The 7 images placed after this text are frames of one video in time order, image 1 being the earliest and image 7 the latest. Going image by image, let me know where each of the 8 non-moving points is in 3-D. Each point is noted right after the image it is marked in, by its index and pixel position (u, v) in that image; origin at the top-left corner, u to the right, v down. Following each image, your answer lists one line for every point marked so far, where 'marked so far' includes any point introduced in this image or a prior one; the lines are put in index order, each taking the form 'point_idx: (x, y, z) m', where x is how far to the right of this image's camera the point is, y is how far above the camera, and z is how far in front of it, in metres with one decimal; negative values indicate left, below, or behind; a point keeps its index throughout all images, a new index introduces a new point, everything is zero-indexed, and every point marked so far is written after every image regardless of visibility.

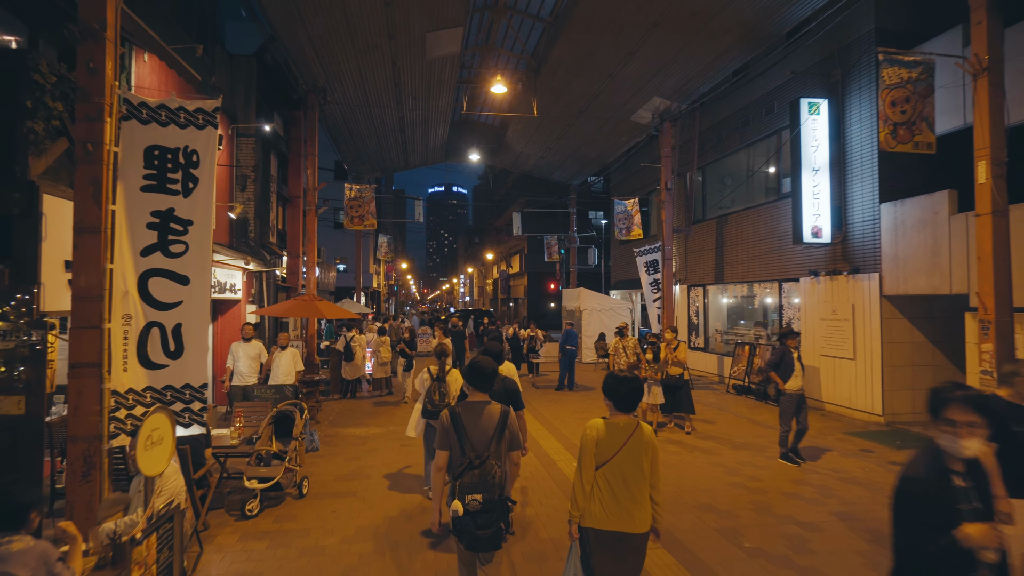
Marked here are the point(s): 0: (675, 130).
0: (+3.6, +3.5, +16.0) m
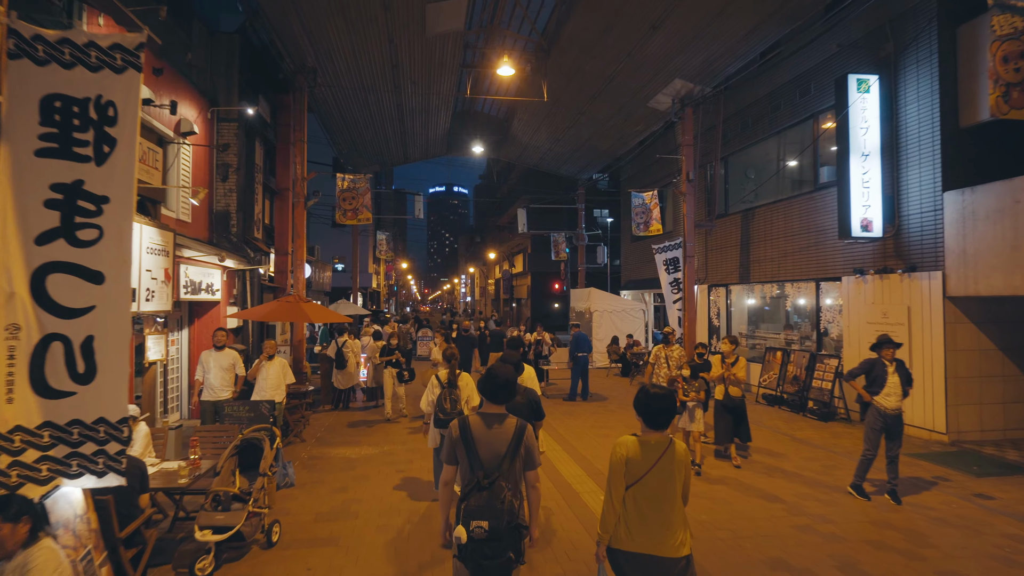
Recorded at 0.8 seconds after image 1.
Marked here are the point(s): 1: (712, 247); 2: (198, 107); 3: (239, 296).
0: (+3.8, +3.5, +14.7) m
1: (+4.5, +0.9, +16.2) m
2: (-4.9, +2.8, +11.3) m
3: (-4.5, -0.1, +12.0) m
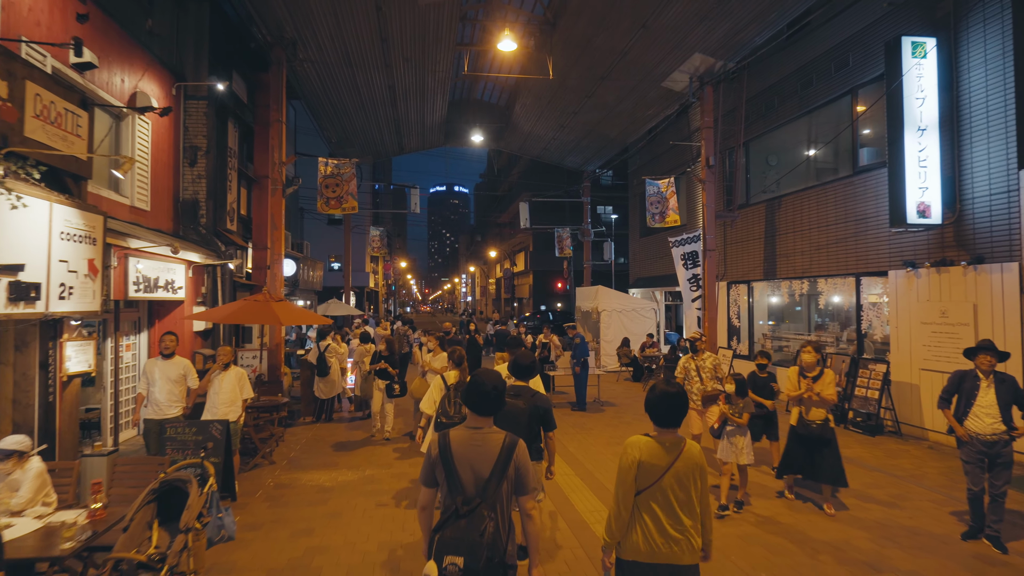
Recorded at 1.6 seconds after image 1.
0: (+3.8, +3.5, +13.4) m
1: (+4.5, +1.0, +14.9) m
2: (-4.8, +2.8, +10.0) m
3: (-4.4, -0.1, +10.7) m
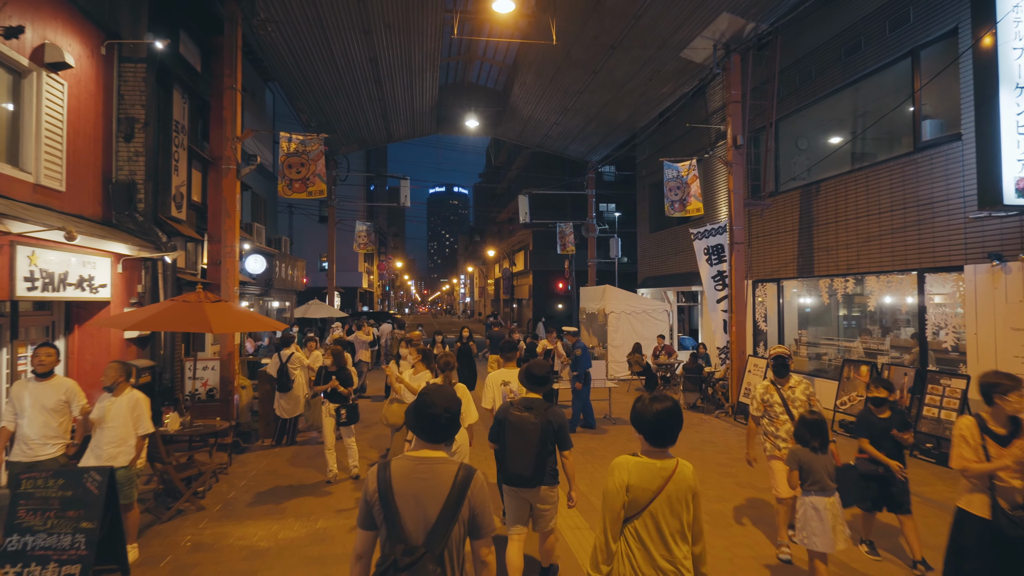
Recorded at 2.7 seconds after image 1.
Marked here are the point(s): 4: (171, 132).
0: (+3.8, +3.6, +11.7) m
1: (+4.5, +1.0, +13.1) m
2: (-4.9, +2.8, +8.3) m
3: (-4.5, -0.1, +8.9) m
4: (-4.5, +2.1, +9.7) m
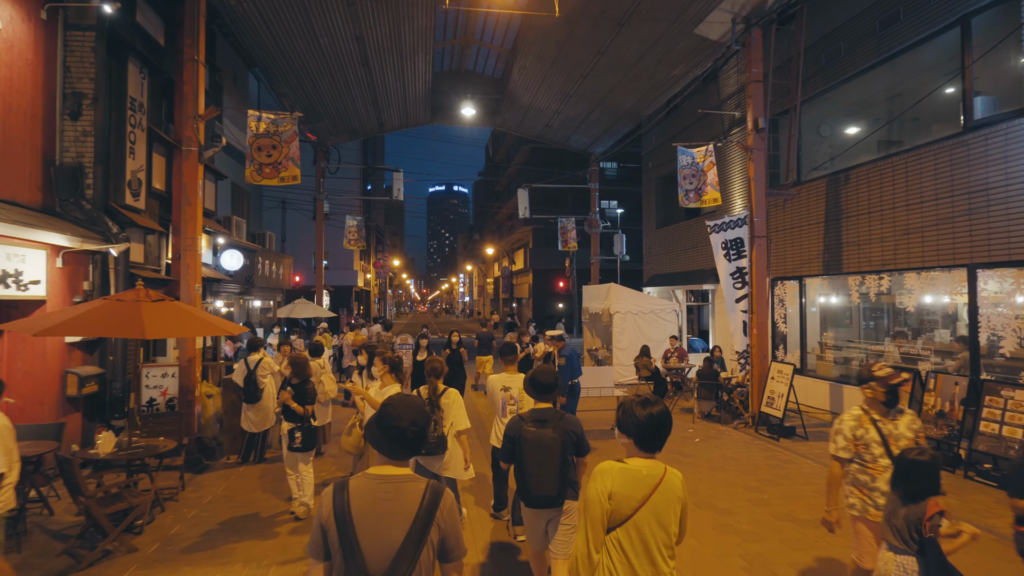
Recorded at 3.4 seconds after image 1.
0: (+3.7, +3.6, +10.7) m
1: (+4.4, +1.0, +12.1) m
2: (-4.9, +2.9, +7.2) m
3: (-4.5, 0.0, +7.9) m
4: (-4.6, +2.1, +8.6) m
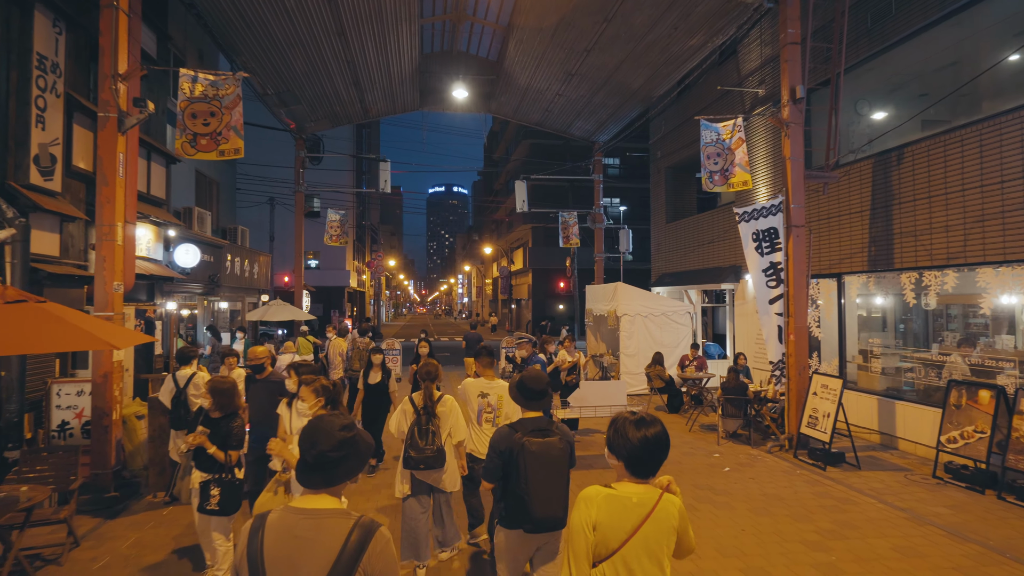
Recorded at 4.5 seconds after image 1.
0: (+3.6, +3.6, +9.1) m
1: (+4.4, +1.0, +10.5) m
2: (-5.0, +2.9, +5.7) m
3: (-4.6, 0.0, +6.3) m
4: (-4.6, +2.1, +7.1) m
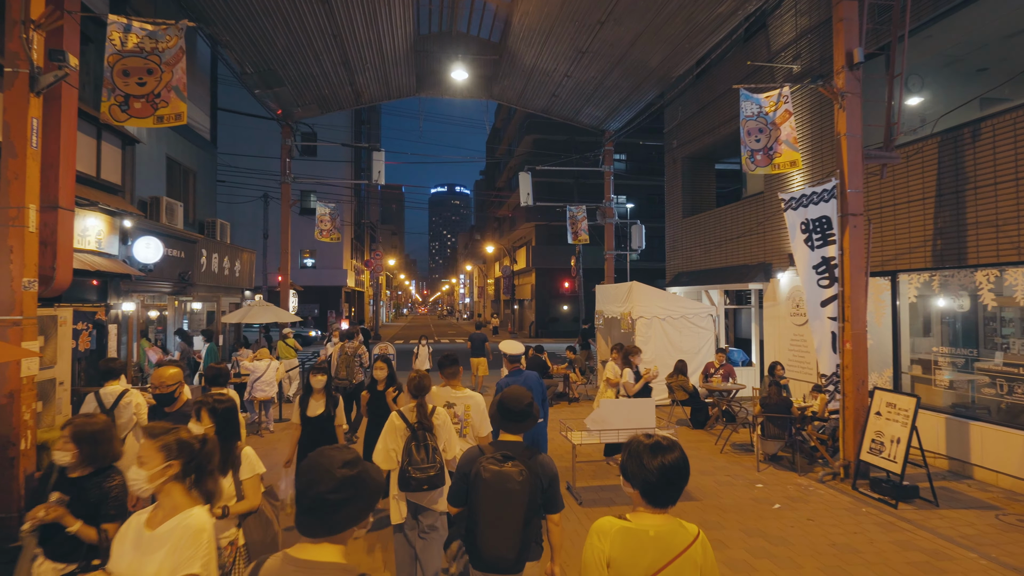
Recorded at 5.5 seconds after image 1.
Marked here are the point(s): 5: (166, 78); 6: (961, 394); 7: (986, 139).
0: (+3.7, +3.6, +7.8) m
1: (+4.4, +1.0, +9.2) m
2: (-4.9, +2.9, +4.4) m
3: (-4.5, 0.0, +5.1) m
4: (-4.6, +2.1, +5.8) m
5: (-2.7, +1.6, +5.7) m
6: (+4.7, -1.1, +7.6) m
7: (+4.8, +1.5, +7.4) m
